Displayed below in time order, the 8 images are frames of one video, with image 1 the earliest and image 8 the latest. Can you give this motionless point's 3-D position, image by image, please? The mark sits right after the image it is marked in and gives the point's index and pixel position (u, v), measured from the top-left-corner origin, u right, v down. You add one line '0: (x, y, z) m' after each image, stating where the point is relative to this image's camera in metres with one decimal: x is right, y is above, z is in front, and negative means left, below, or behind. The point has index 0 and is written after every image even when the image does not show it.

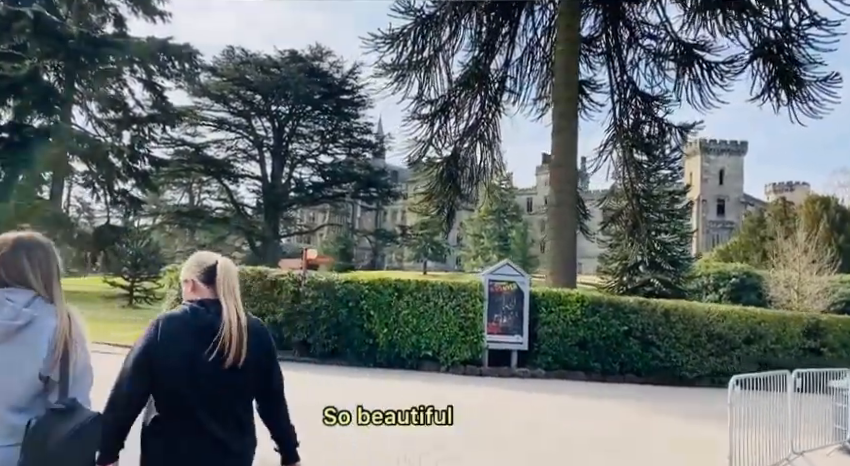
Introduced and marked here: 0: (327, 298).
0: (-1.3, -0.9, +8.6) m
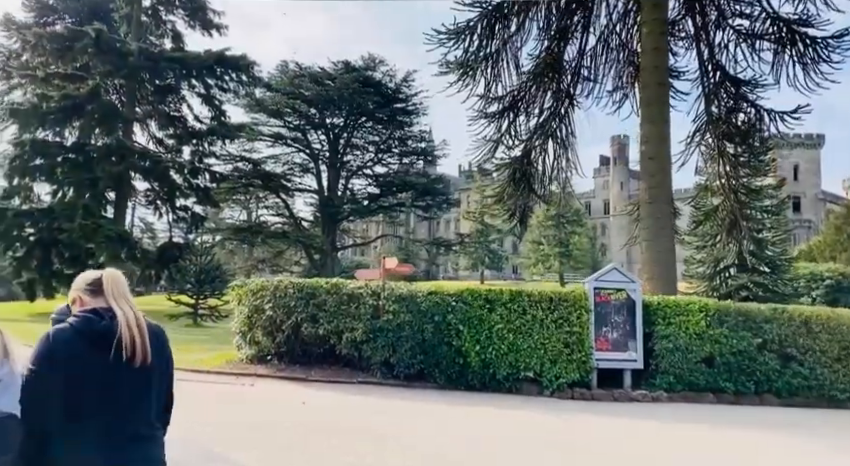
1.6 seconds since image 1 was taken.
0: (-0.2, -1.0, +7.7) m
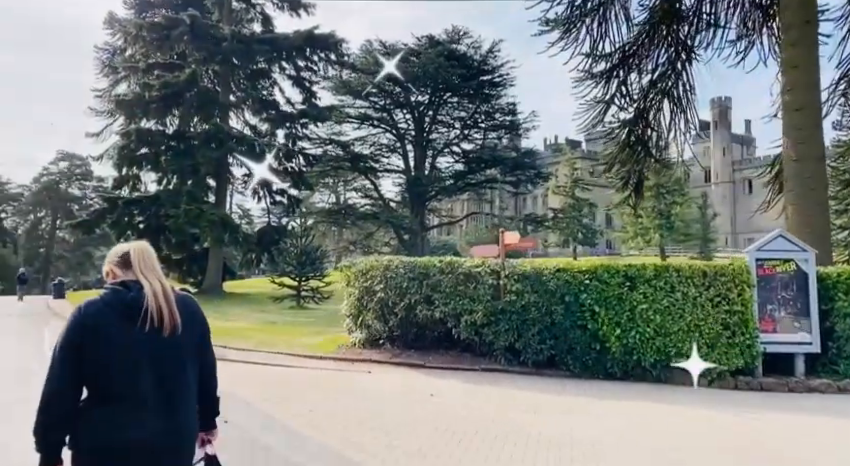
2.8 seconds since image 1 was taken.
0: (+1.3, -0.7, +6.9) m
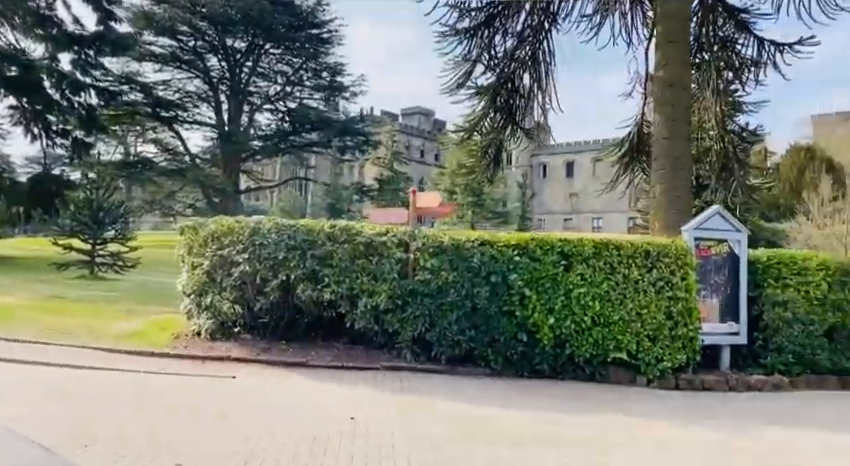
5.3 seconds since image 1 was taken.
0: (+0.3, -0.3, +5.4) m
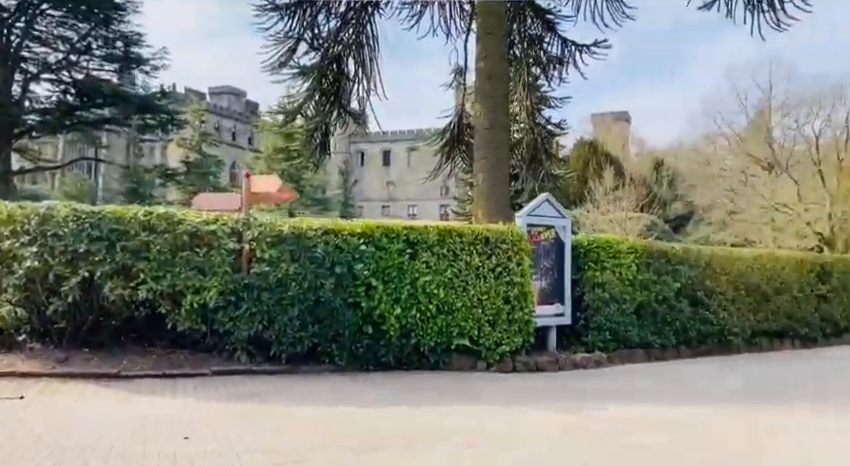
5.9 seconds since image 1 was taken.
0: (-1.0, -0.2, +5.0) m
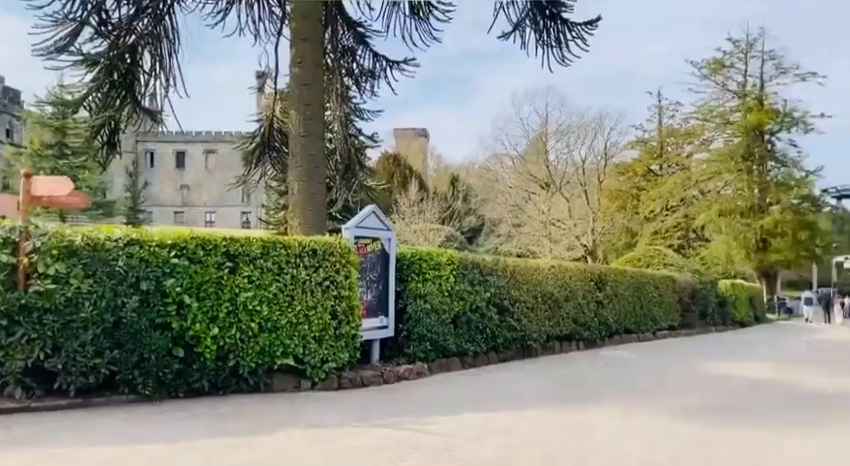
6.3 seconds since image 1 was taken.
0: (-2.3, -0.3, +4.3) m
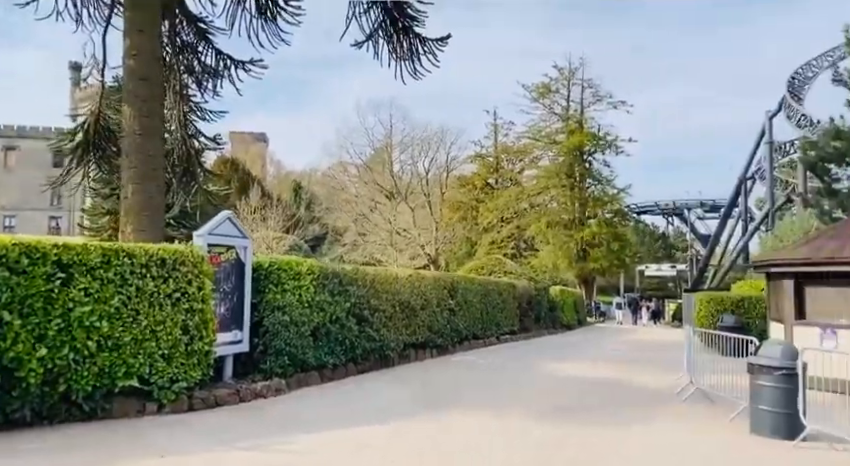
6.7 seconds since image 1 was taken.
0: (-3.1, -0.3, +3.6) m
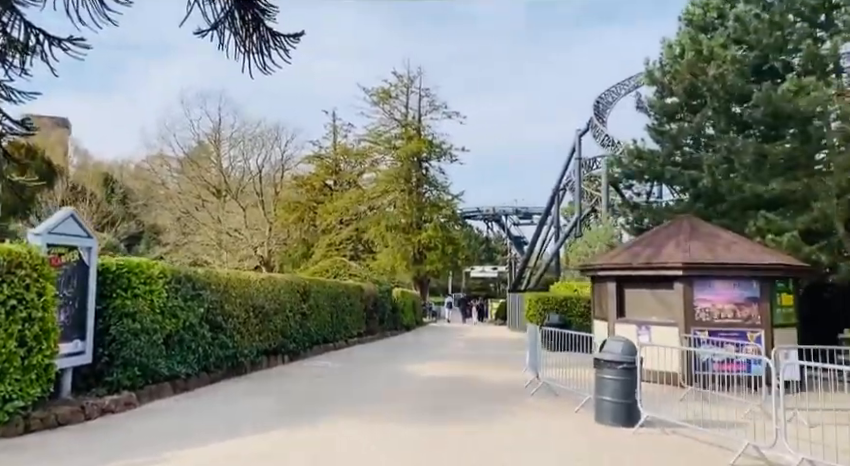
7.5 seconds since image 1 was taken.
0: (-3.6, -0.3, +2.7) m
